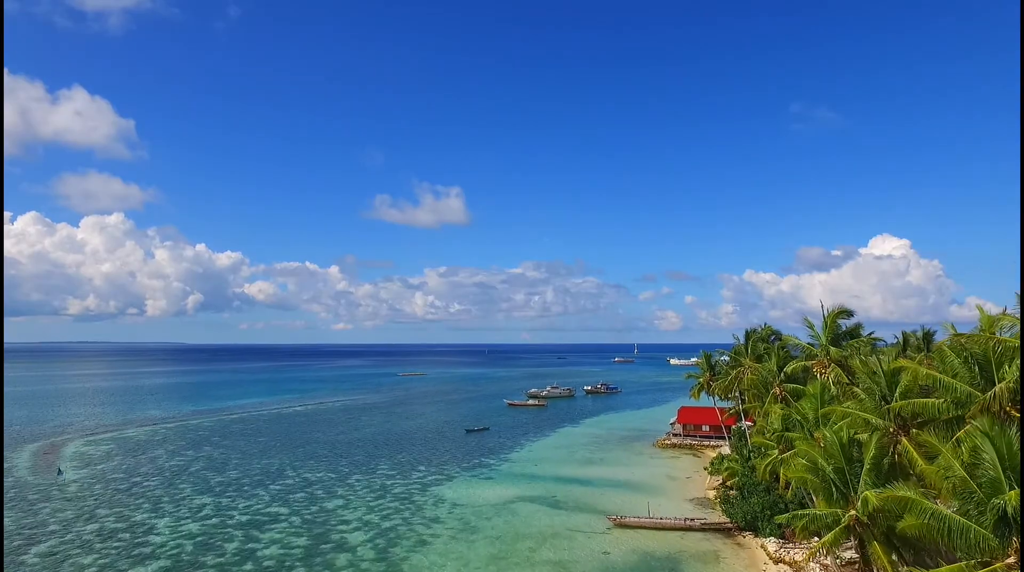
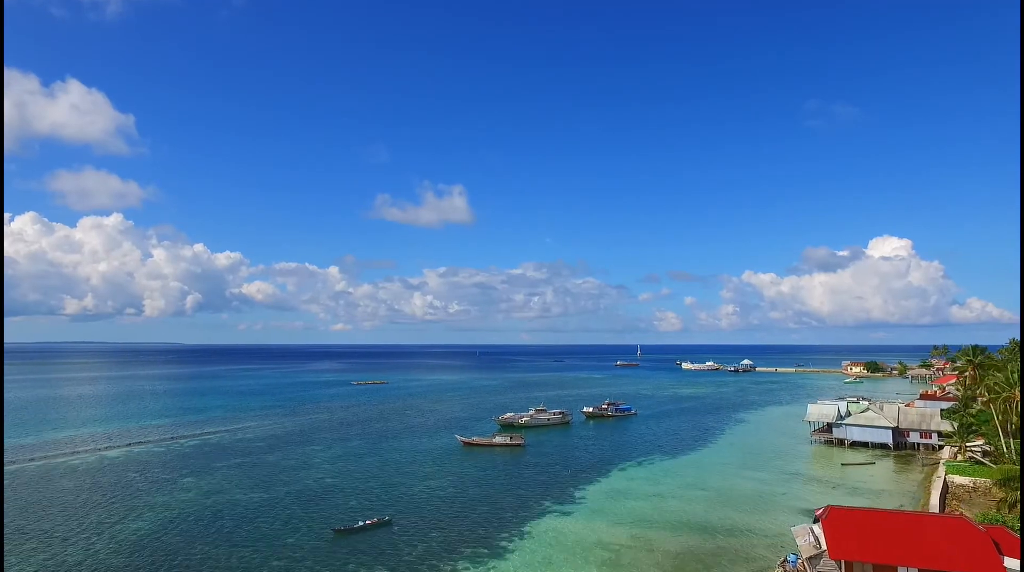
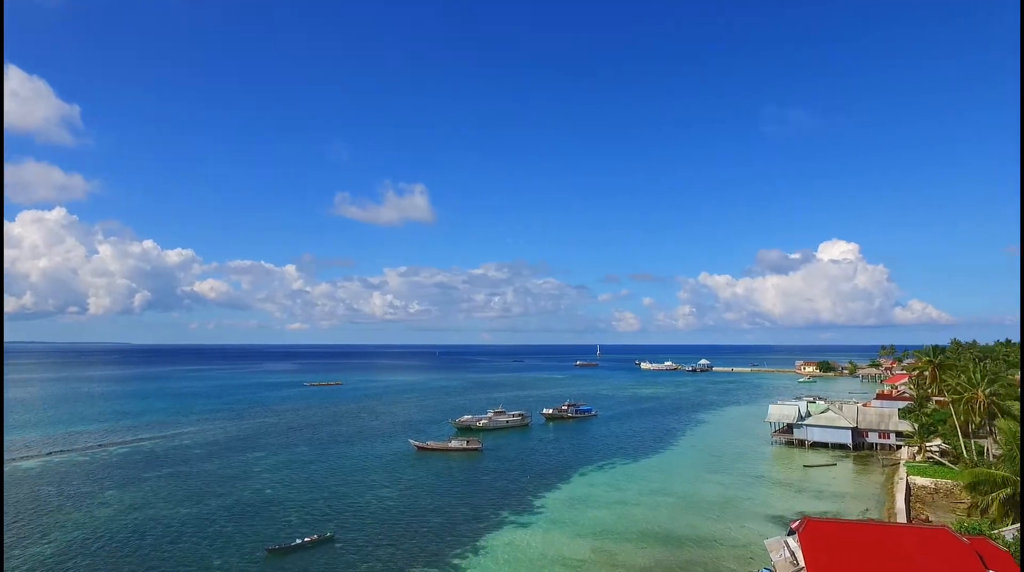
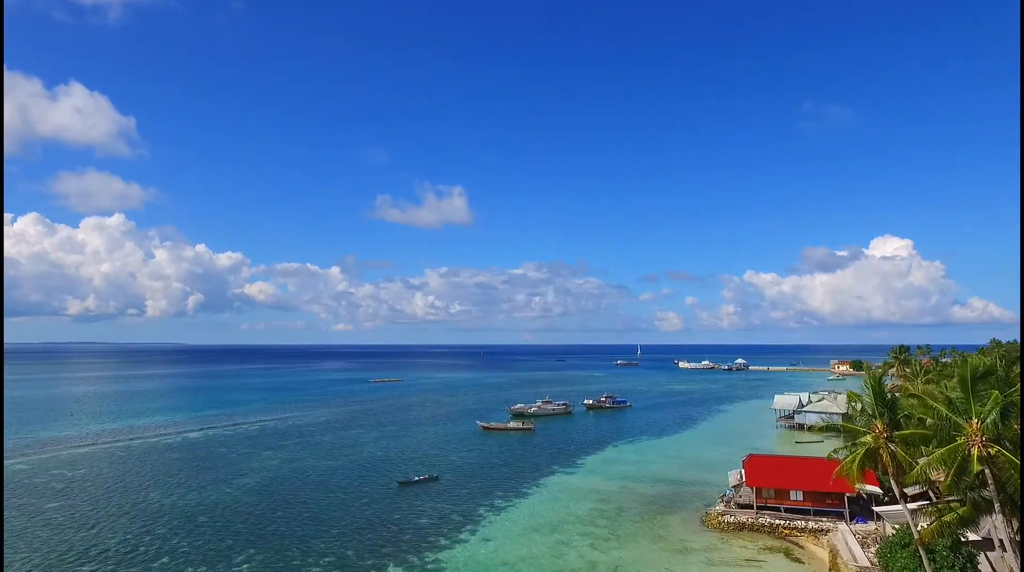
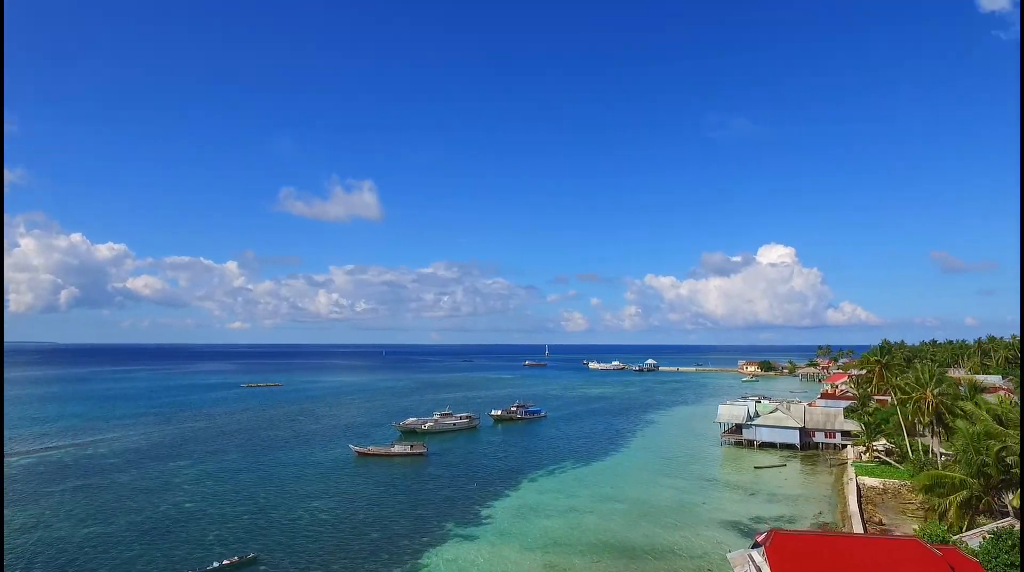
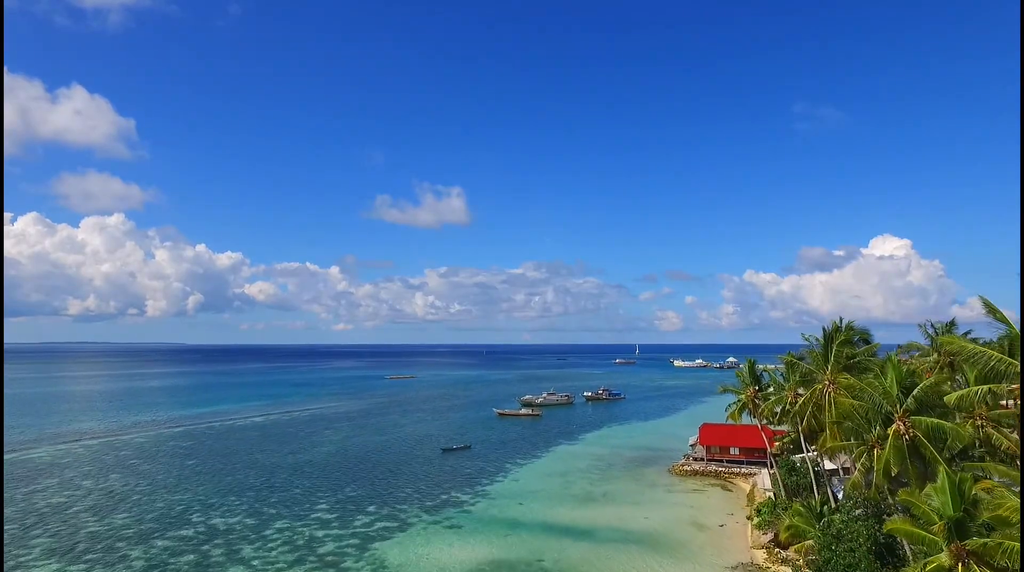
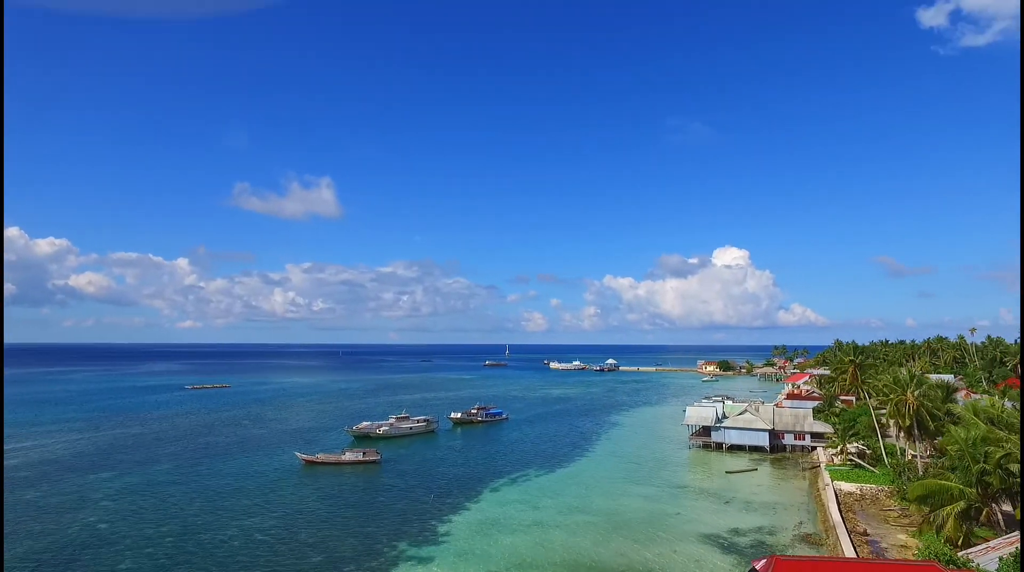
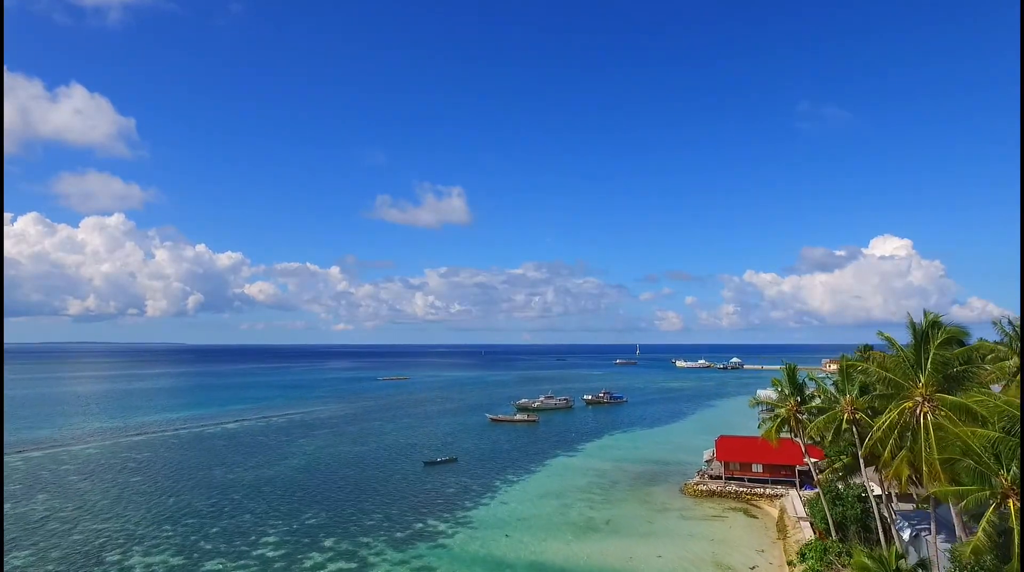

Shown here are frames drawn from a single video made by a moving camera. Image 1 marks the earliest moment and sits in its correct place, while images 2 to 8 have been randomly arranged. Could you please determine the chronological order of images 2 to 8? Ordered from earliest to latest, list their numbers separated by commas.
6, 8, 4, 2, 3, 5, 7
